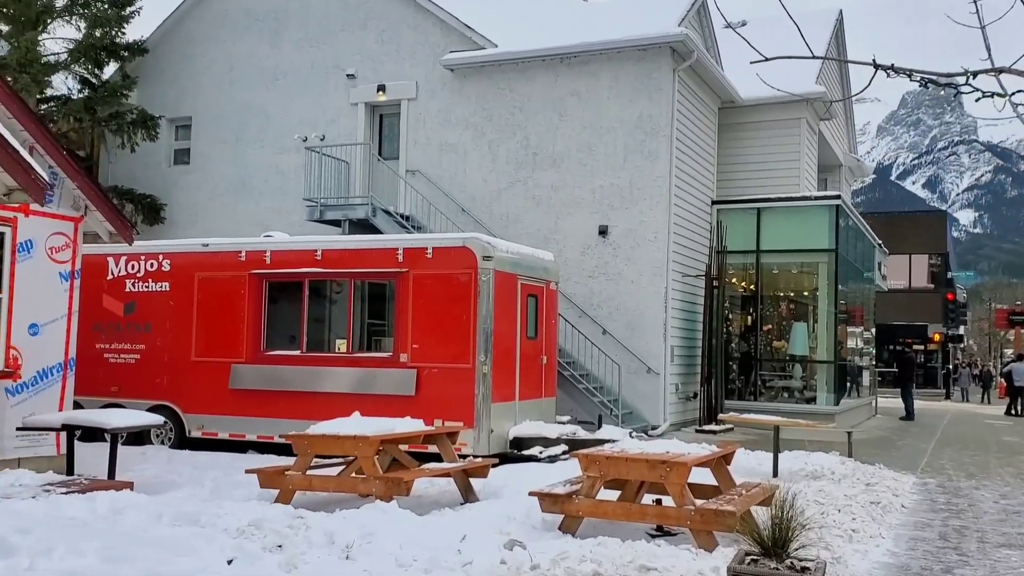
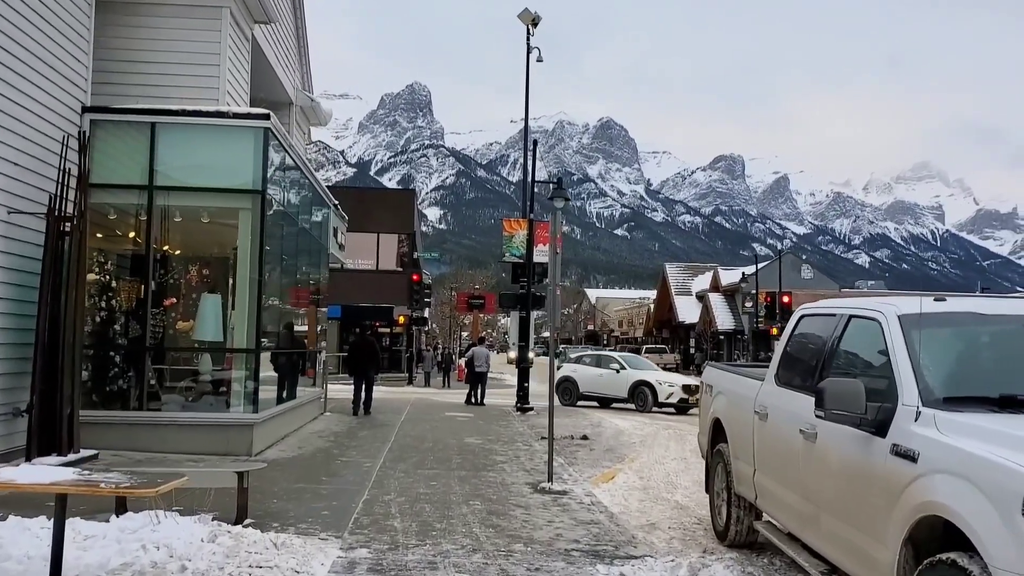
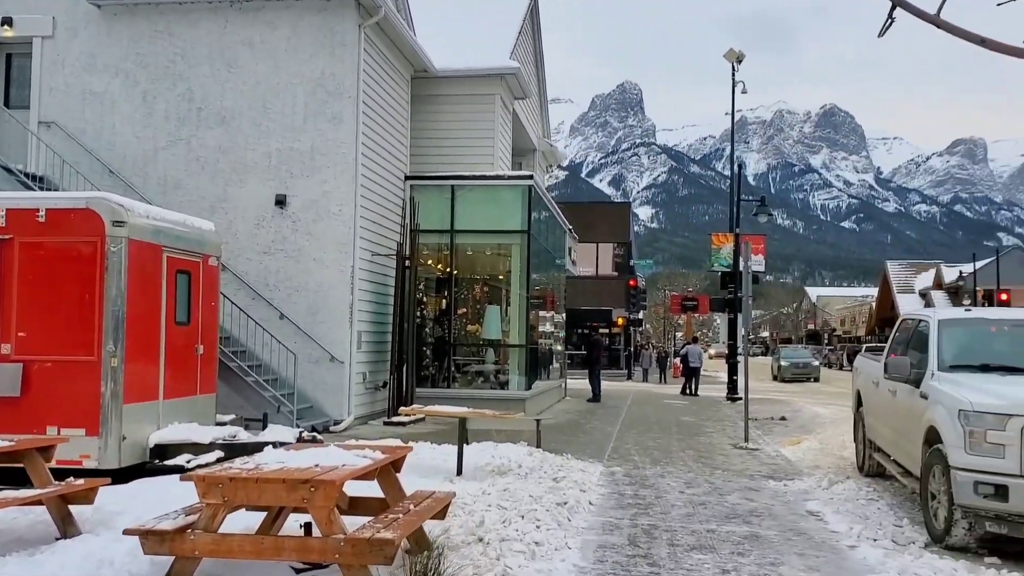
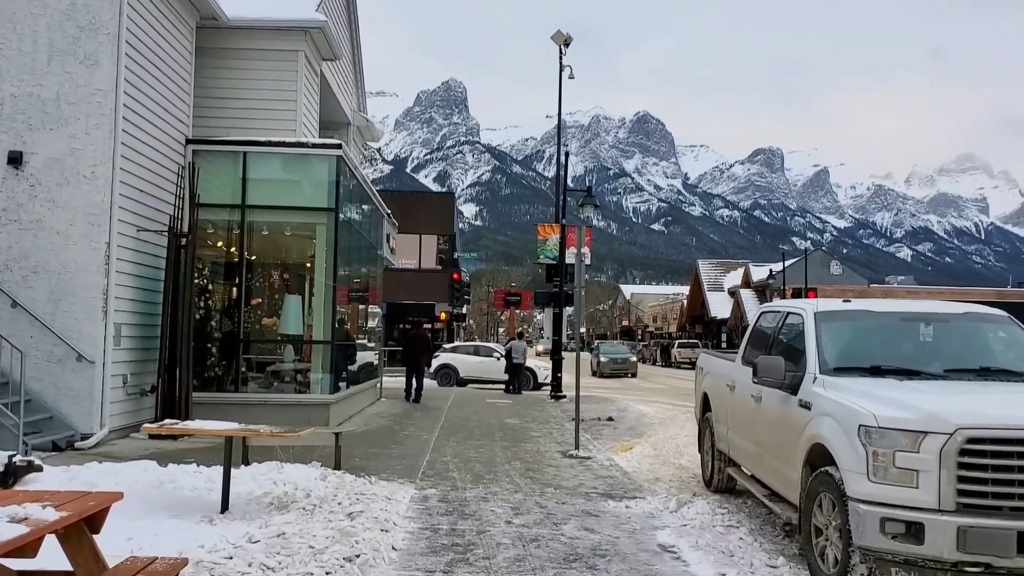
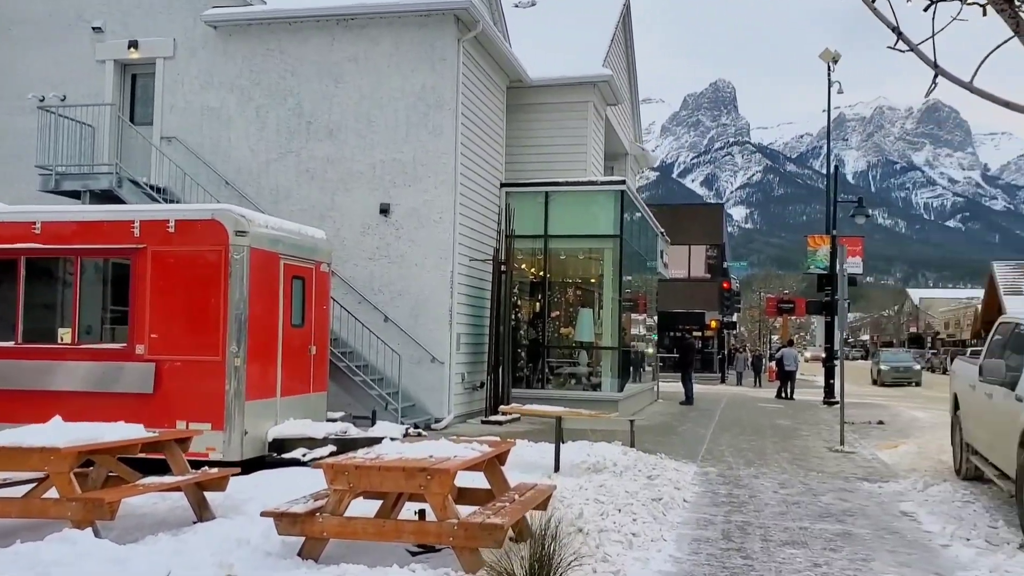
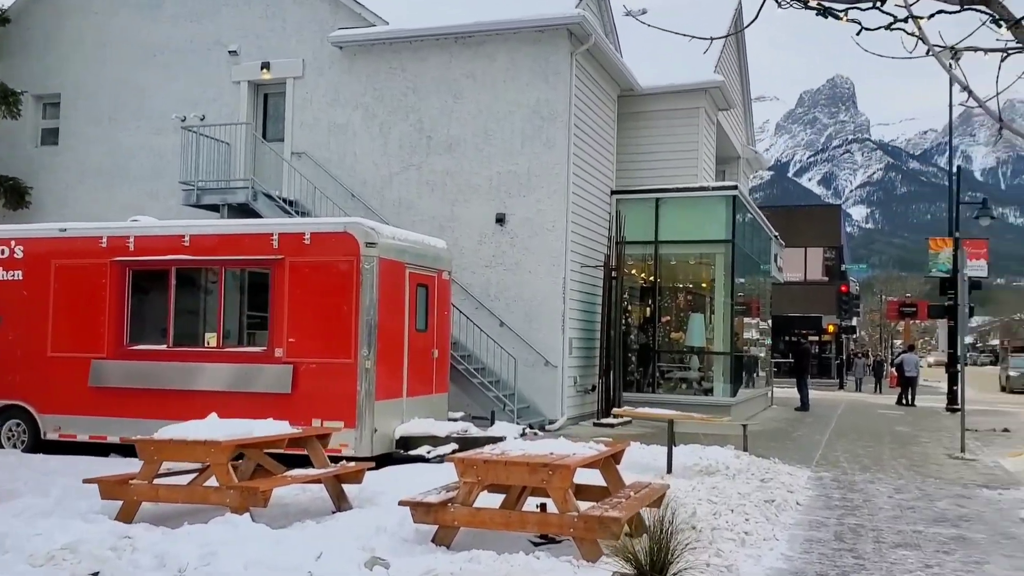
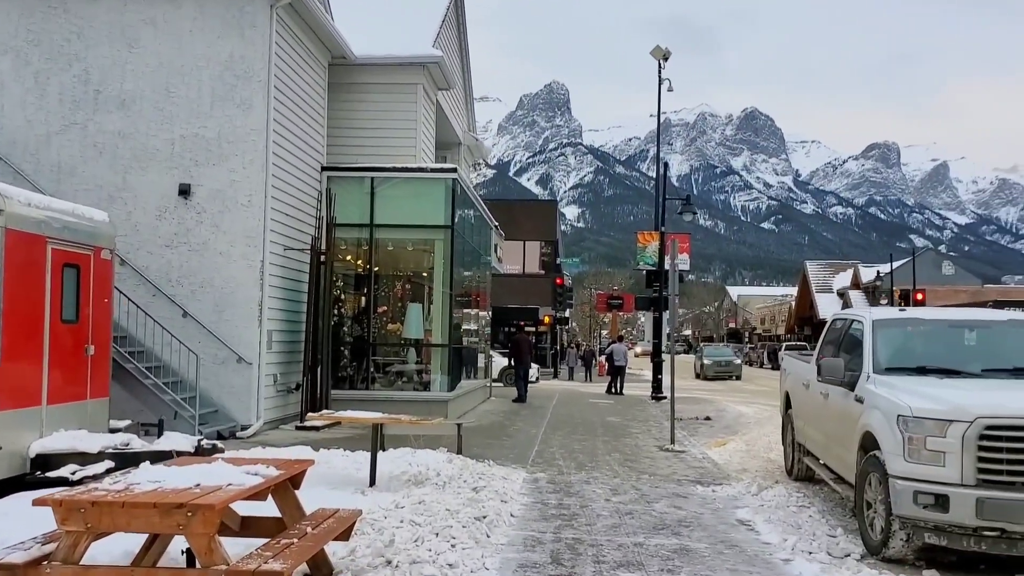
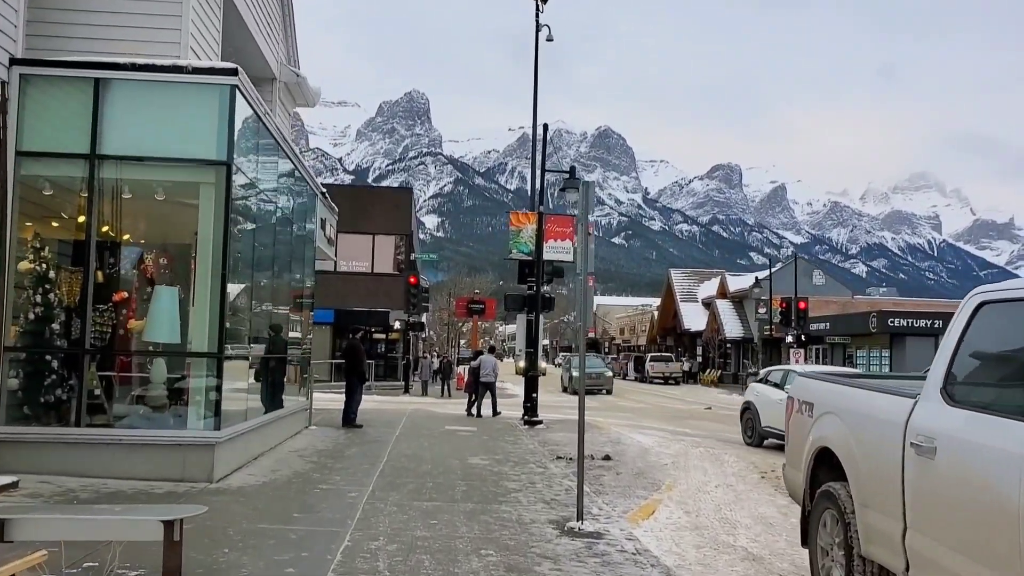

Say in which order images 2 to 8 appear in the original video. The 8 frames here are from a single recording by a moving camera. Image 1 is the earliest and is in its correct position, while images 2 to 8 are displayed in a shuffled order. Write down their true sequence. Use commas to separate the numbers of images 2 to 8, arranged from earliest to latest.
6, 5, 3, 7, 4, 2, 8
